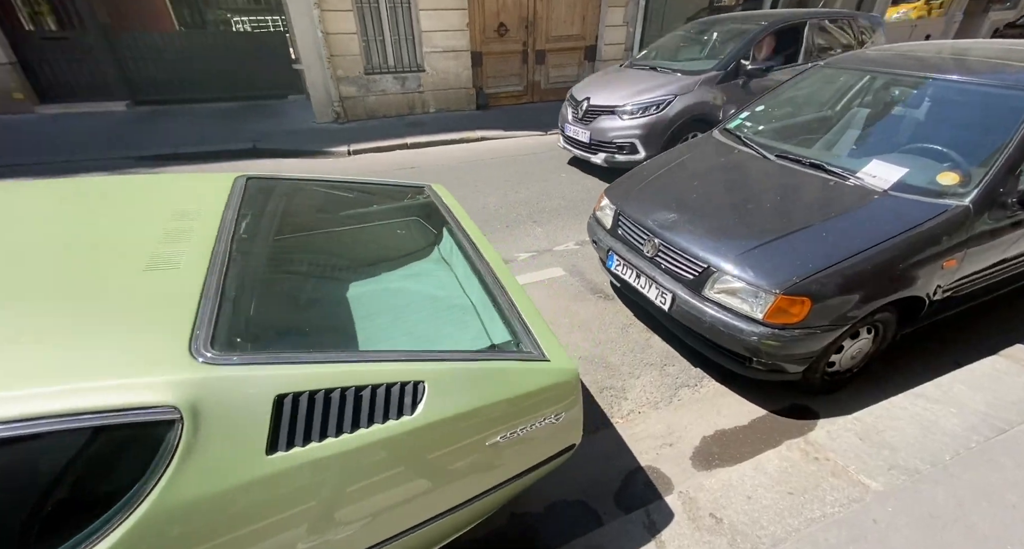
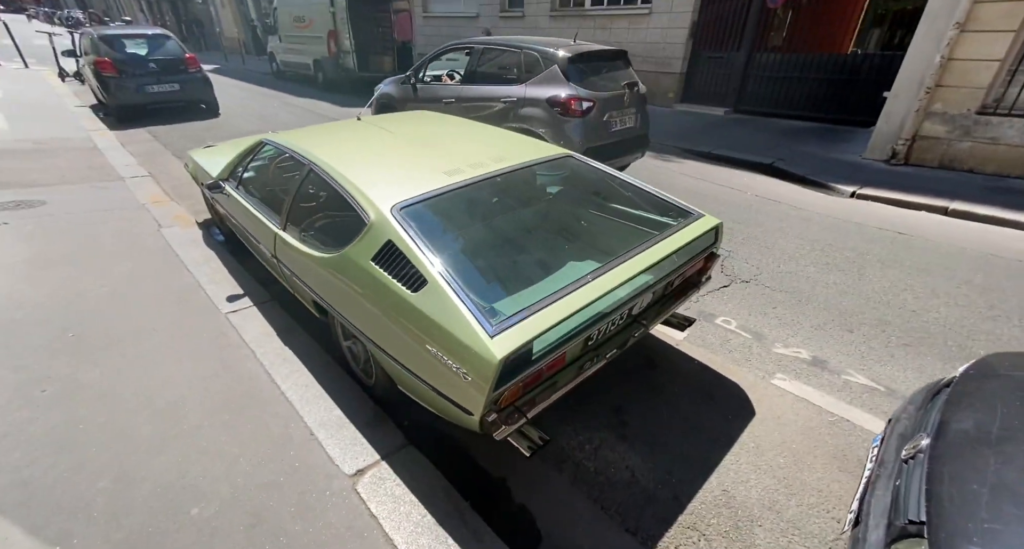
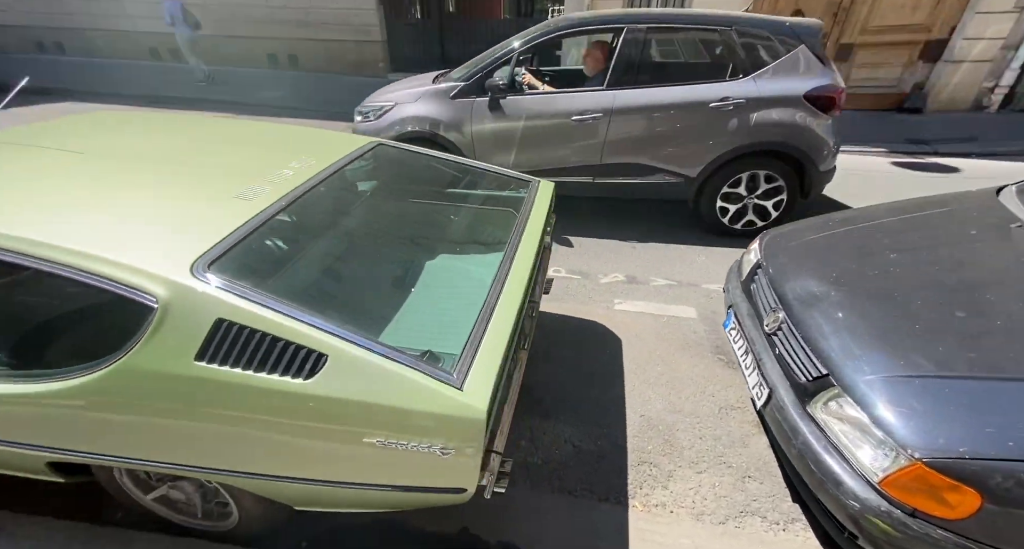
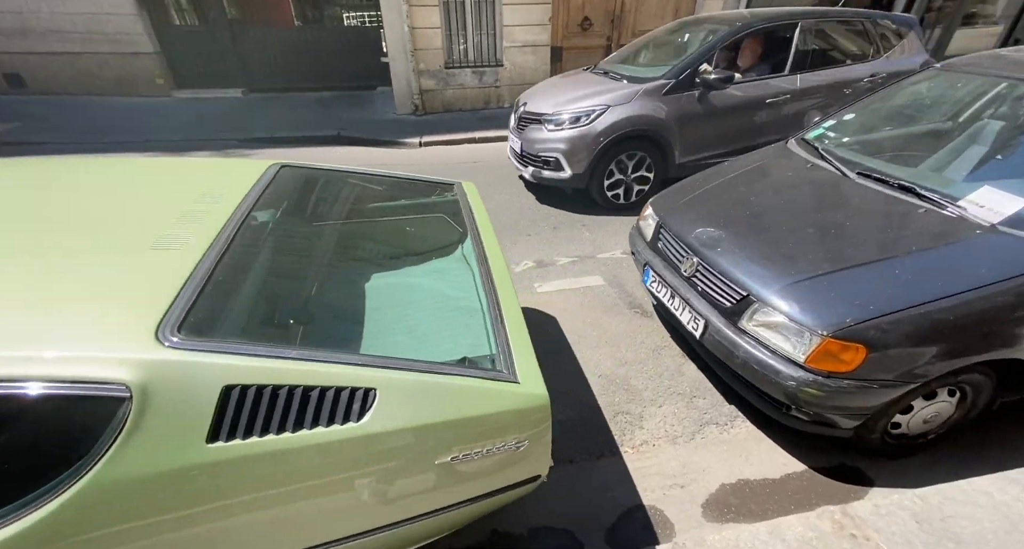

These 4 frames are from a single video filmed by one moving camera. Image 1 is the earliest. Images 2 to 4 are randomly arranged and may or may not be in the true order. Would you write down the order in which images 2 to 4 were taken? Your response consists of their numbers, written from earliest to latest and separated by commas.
4, 3, 2
